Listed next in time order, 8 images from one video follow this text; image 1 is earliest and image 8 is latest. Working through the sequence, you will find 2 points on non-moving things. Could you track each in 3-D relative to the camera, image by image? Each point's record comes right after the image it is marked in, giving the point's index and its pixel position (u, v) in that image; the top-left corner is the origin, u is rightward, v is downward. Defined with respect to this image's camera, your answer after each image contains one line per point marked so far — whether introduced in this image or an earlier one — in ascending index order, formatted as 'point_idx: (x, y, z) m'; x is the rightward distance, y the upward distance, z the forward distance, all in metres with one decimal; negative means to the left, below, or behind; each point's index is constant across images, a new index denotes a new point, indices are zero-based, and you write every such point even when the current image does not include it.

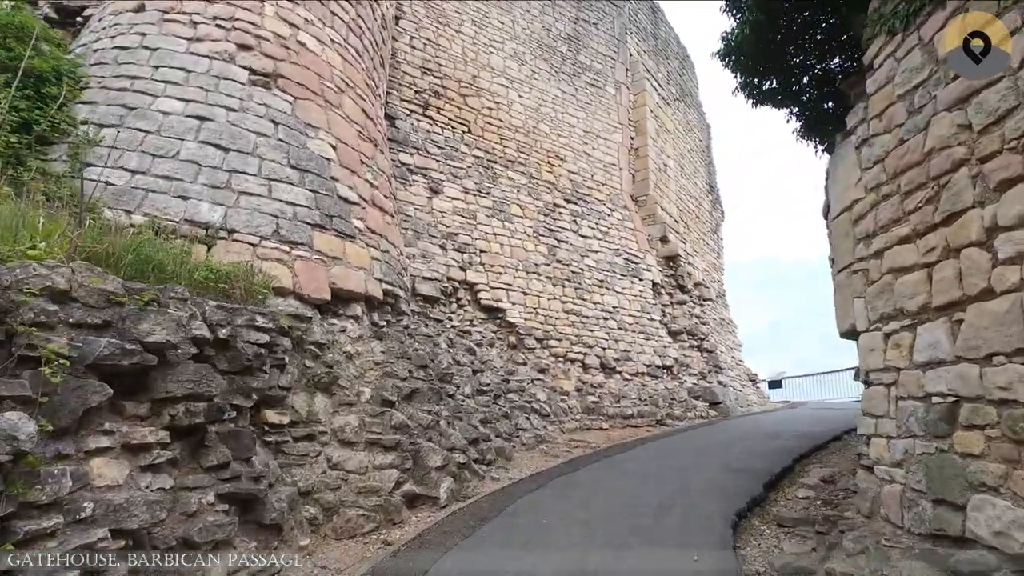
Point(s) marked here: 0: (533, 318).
0: (+0.4, -0.5, +9.1) m
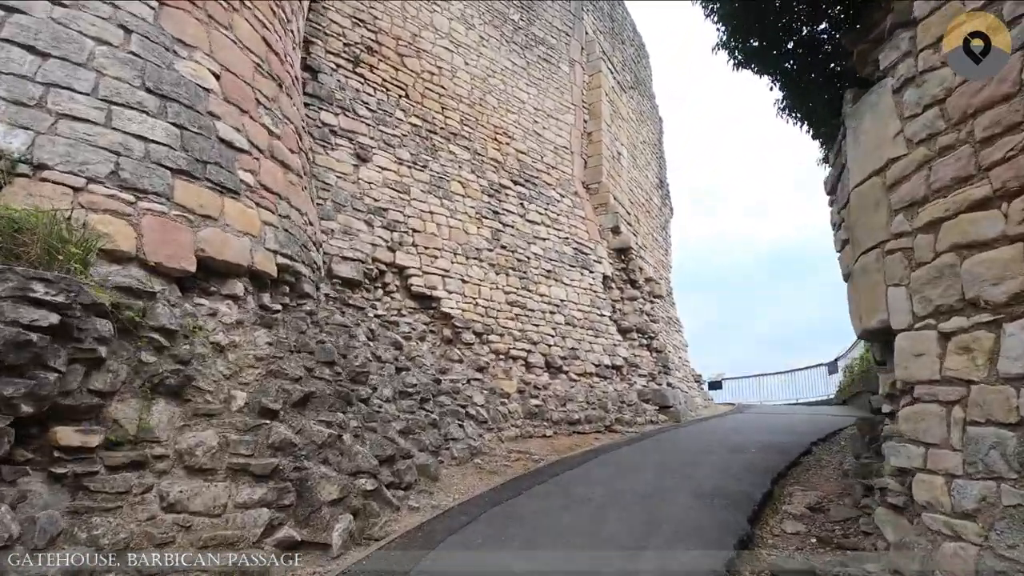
0: (-0.6, -0.3, +8.0) m
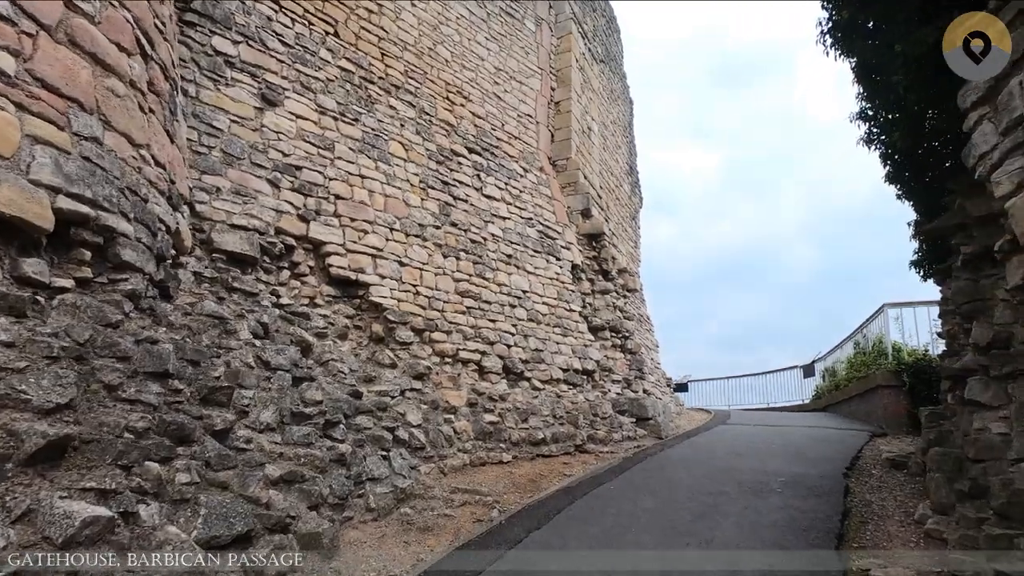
0: (-1.2, -0.2, +6.3) m
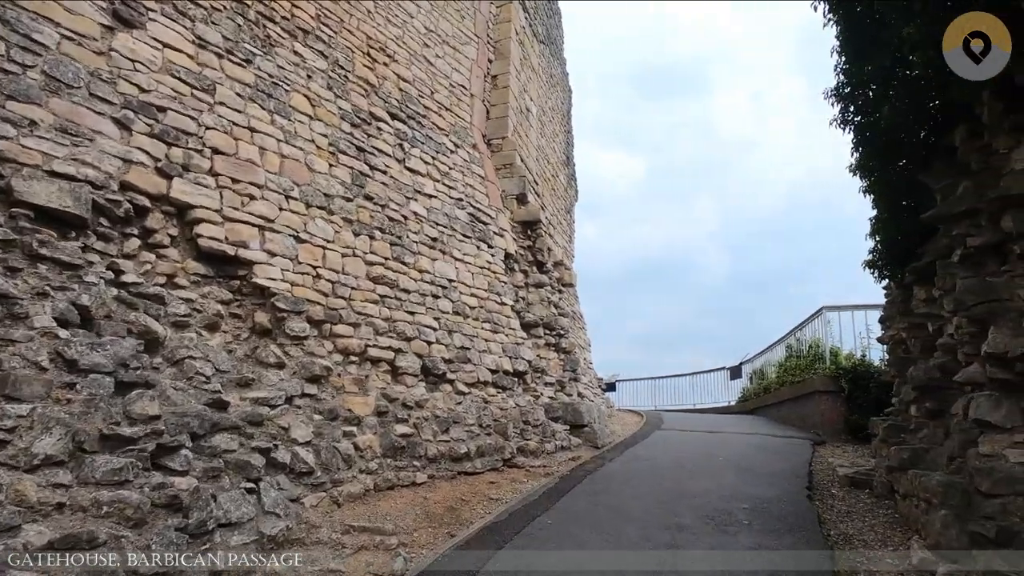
0: (-1.9, 0.0, +5.2) m
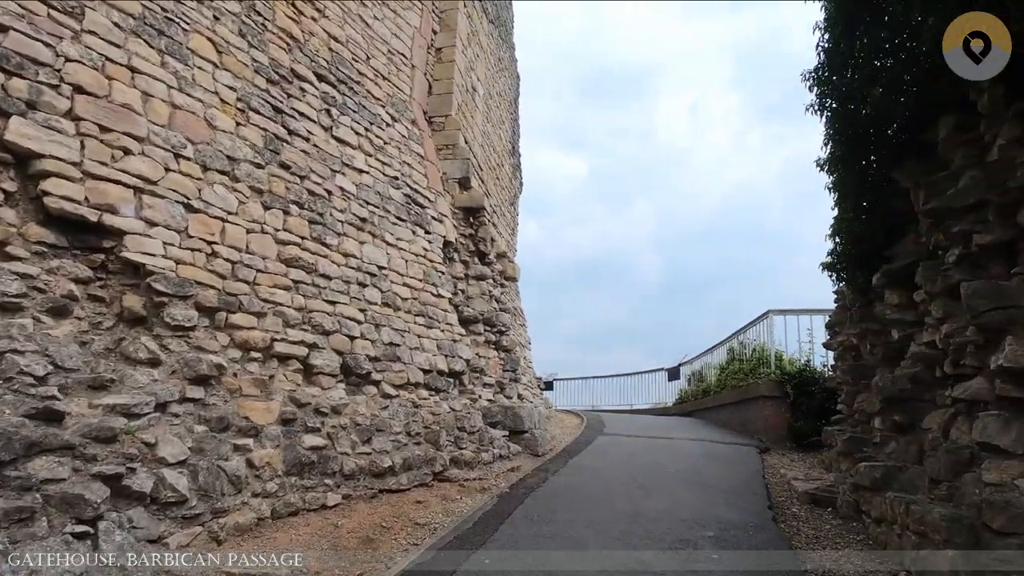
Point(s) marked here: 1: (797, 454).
0: (-2.4, +0.2, +4.2) m
1: (+3.7, -2.2, +7.0) m
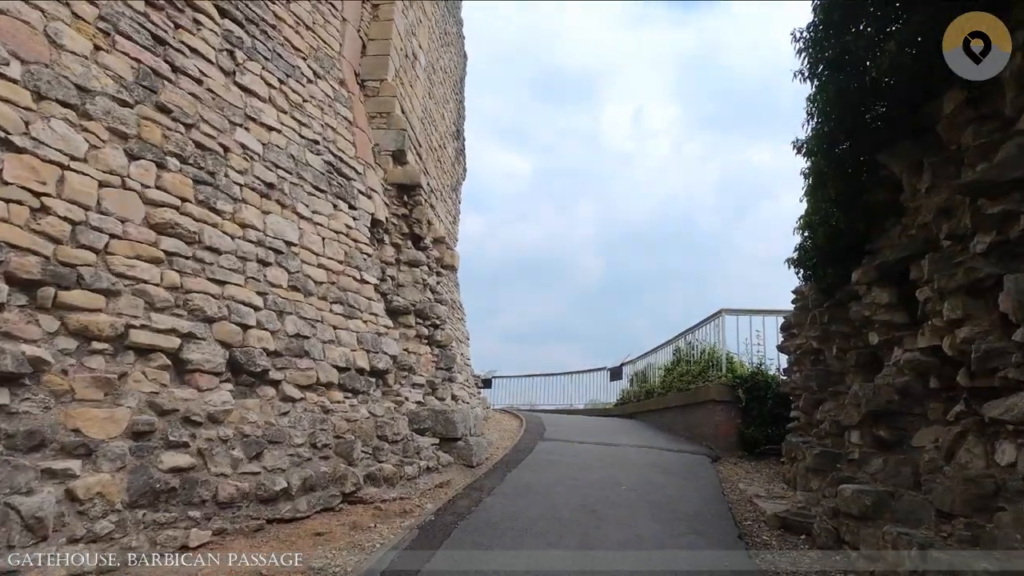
0: (-2.8, +0.4, +3.1) m
1: (+2.9, -2.1, +6.6) m
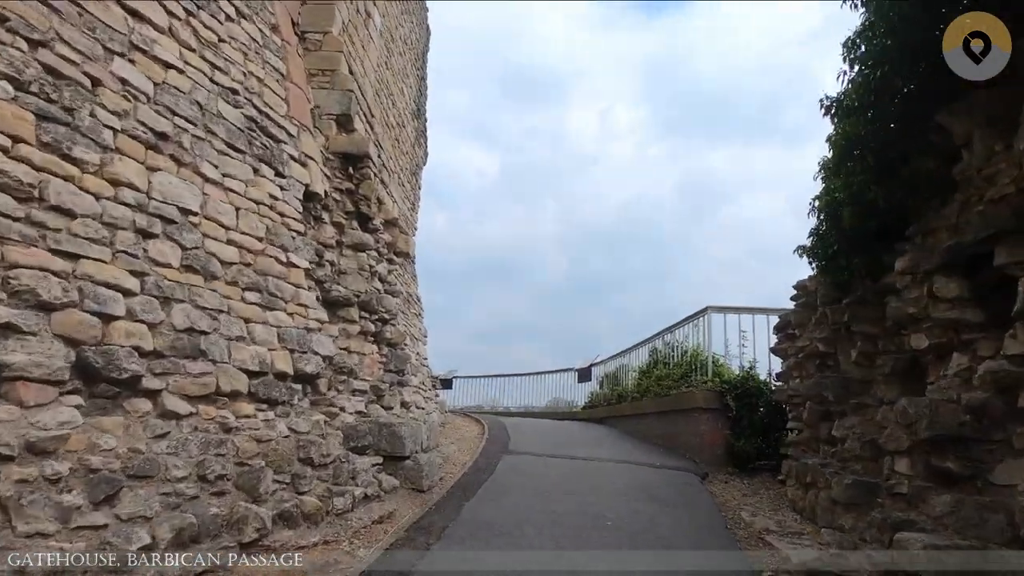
0: (-3.0, +0.5, +2.0) m
1: (+2.4, -2.1, +5.8) m
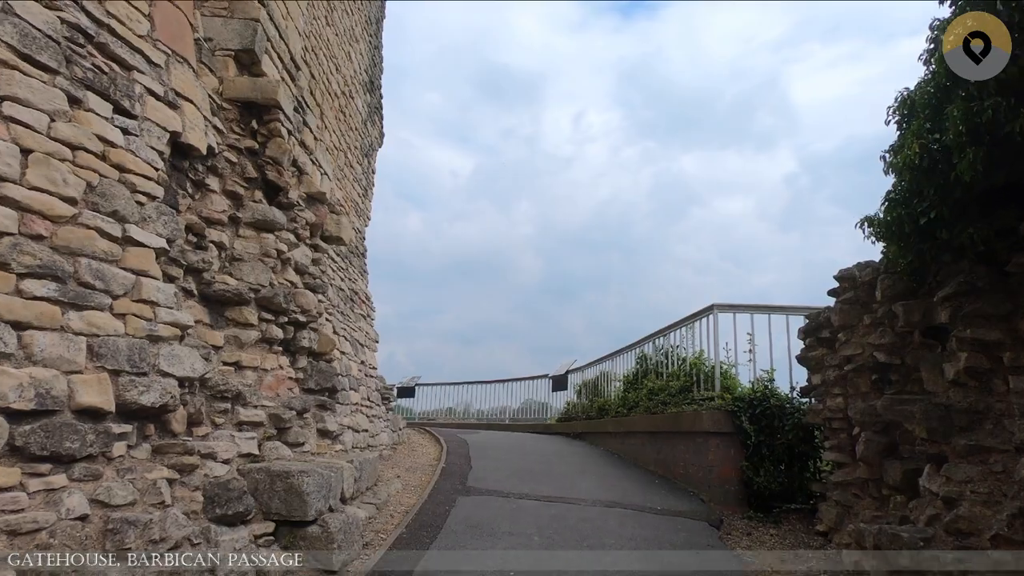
0: (-3.1, +0.6, +0.4) m
1: (+2.1, -2.0, +4.4) m
